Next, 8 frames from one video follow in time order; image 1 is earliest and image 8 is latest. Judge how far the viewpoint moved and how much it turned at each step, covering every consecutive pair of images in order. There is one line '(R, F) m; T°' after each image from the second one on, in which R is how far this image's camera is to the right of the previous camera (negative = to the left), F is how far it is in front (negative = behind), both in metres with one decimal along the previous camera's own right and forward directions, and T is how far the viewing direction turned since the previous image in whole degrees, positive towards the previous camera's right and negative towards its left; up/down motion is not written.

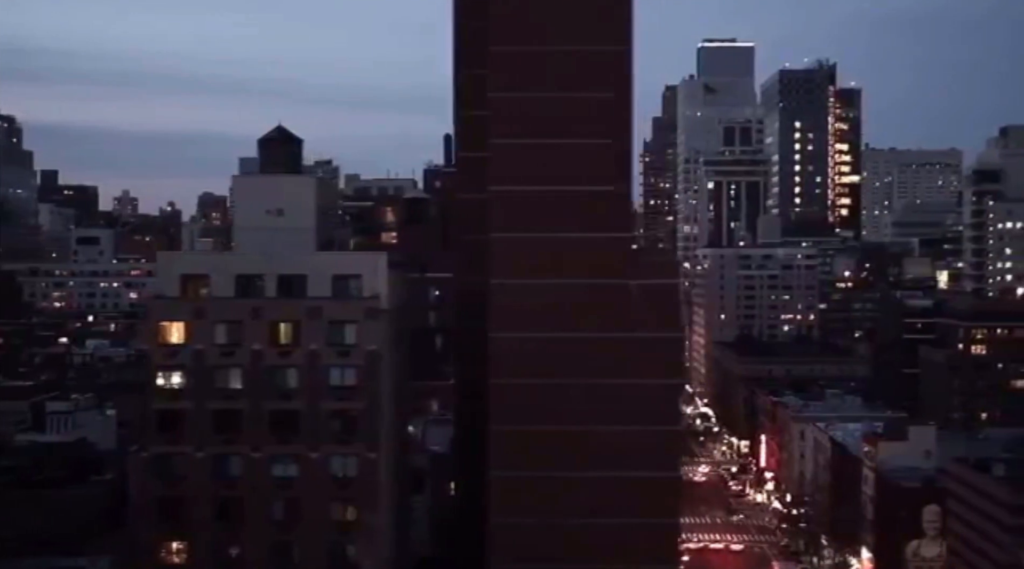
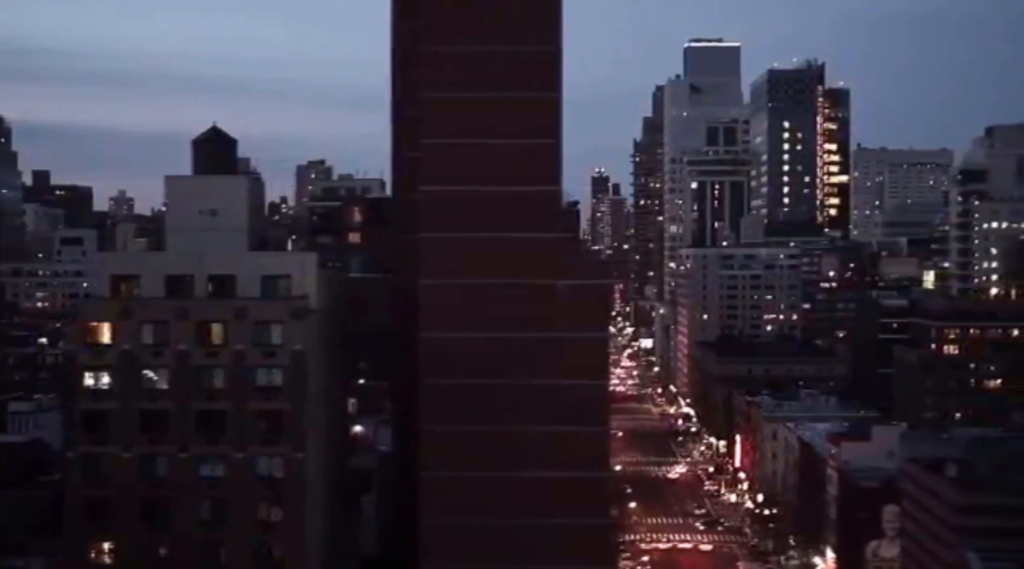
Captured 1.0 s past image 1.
(+0.8, 0.0) m; 0°
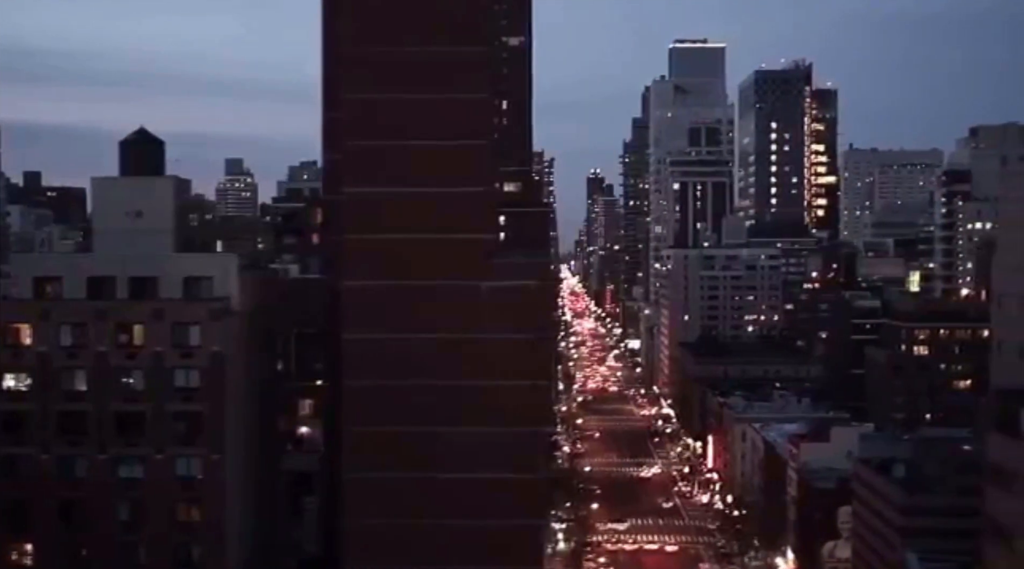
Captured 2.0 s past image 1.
(+0.9, 0.0) m; 0°
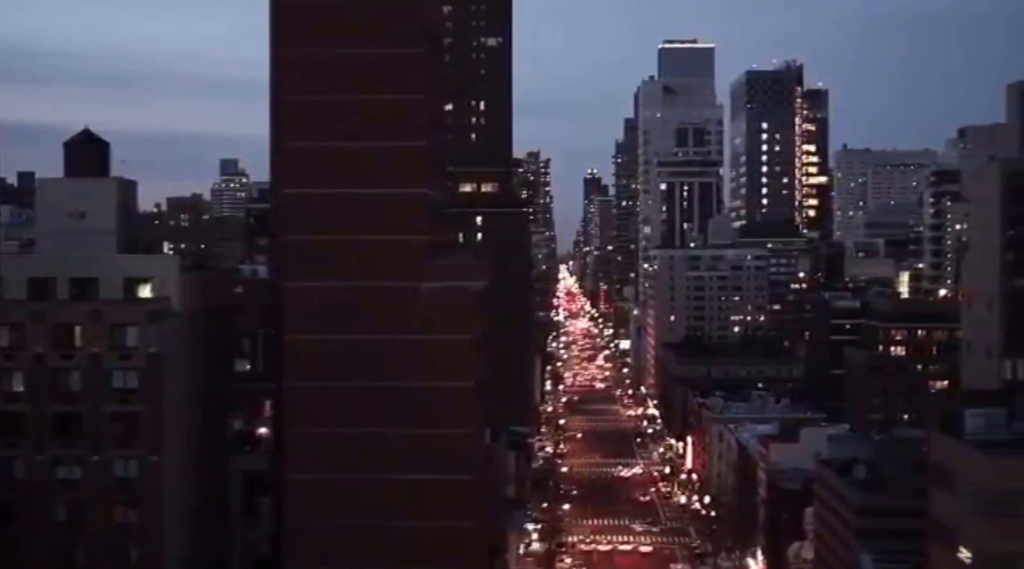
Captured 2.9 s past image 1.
(+0.7, 0.0) m; 0°
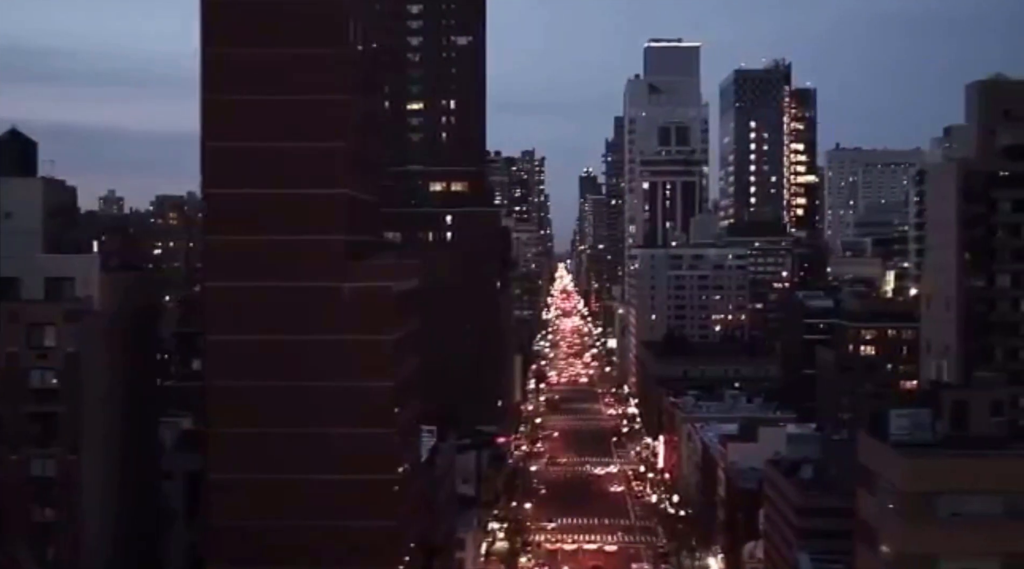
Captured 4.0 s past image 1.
(+0.9, 0.0) m; 0°
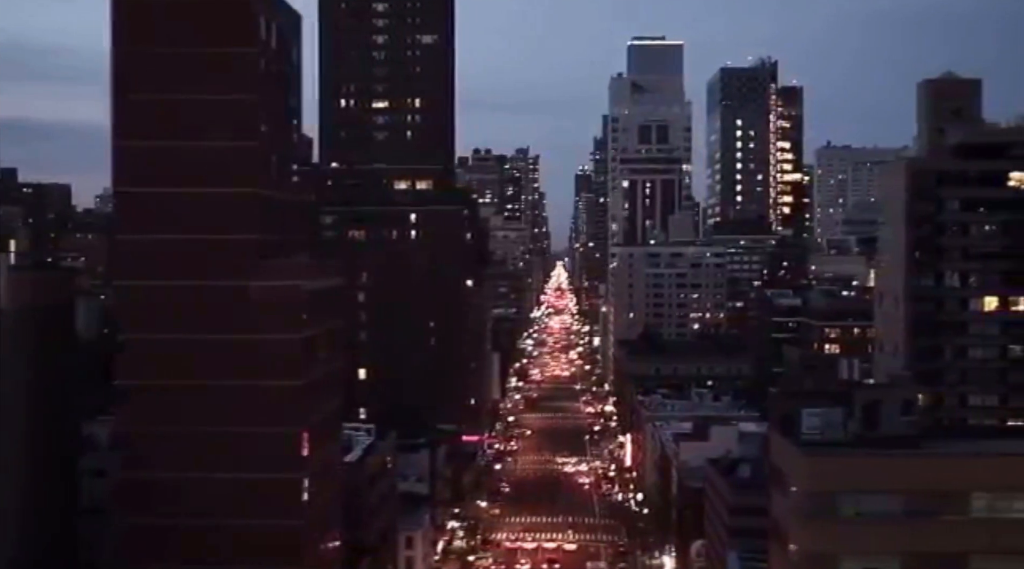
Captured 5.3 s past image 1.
(+1.0, 0.0) m; 0°
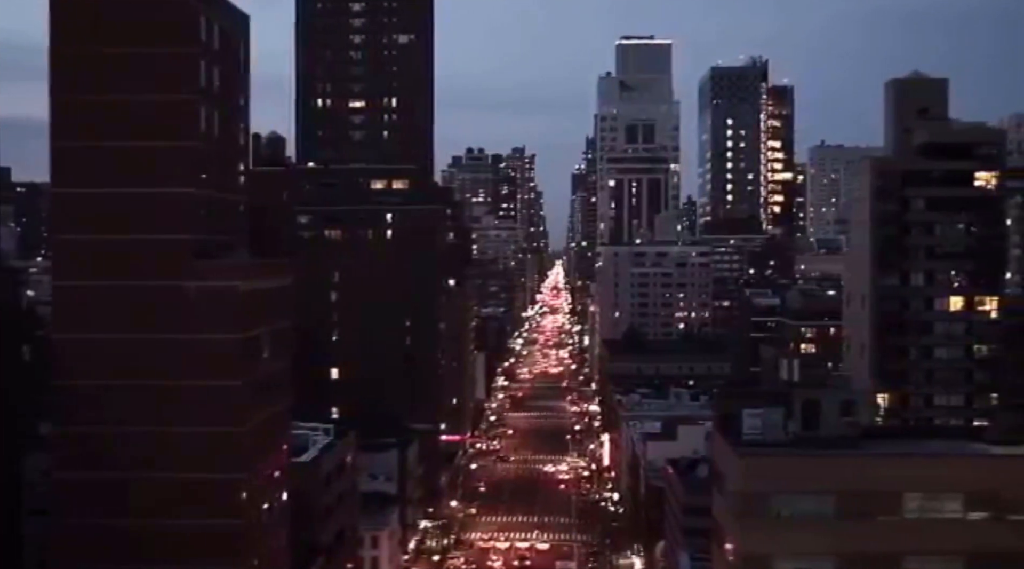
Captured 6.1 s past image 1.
(+0.7, 0.0) m; 0°
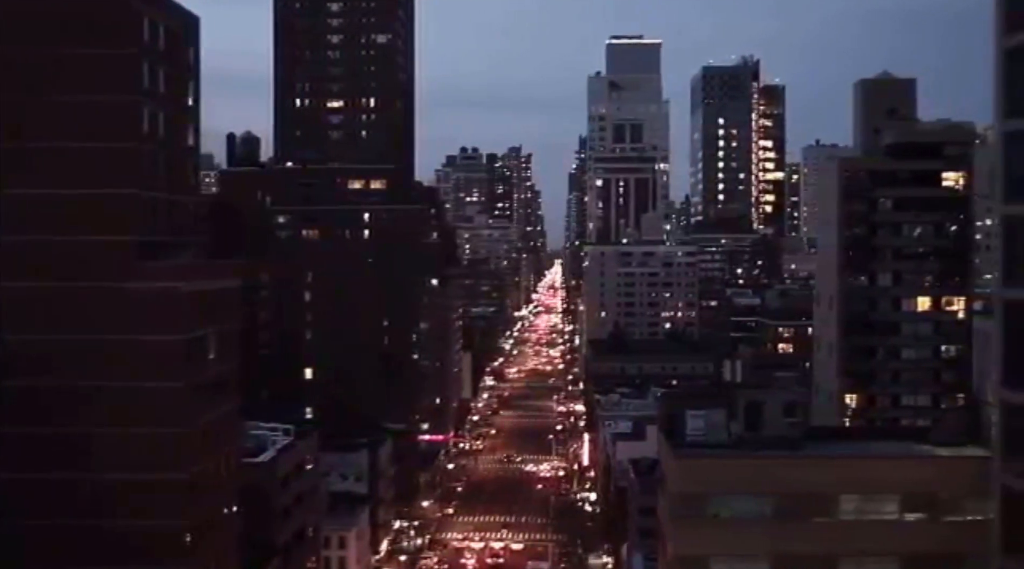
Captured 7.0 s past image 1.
(+0.7, 0.0) m; 0°
